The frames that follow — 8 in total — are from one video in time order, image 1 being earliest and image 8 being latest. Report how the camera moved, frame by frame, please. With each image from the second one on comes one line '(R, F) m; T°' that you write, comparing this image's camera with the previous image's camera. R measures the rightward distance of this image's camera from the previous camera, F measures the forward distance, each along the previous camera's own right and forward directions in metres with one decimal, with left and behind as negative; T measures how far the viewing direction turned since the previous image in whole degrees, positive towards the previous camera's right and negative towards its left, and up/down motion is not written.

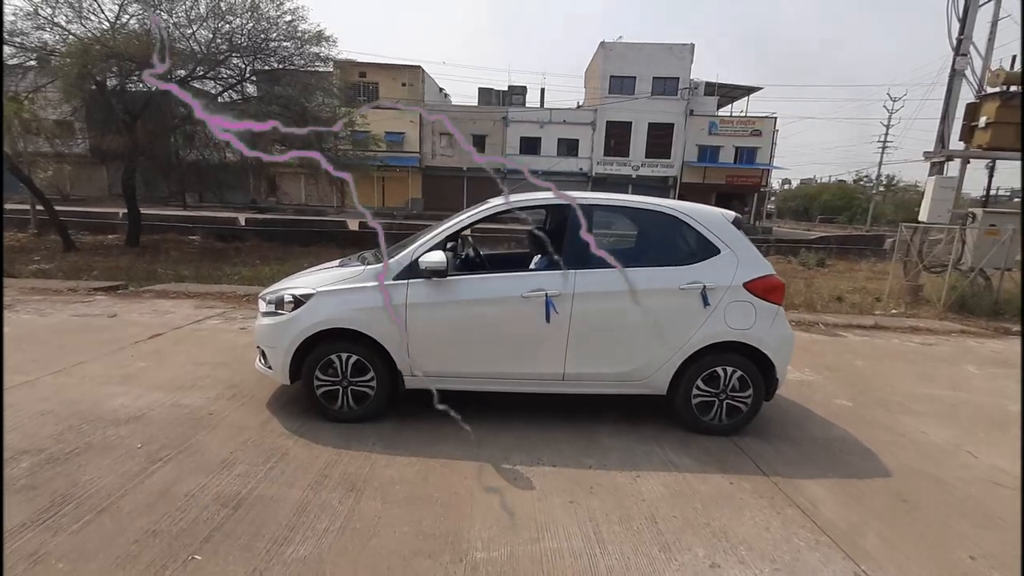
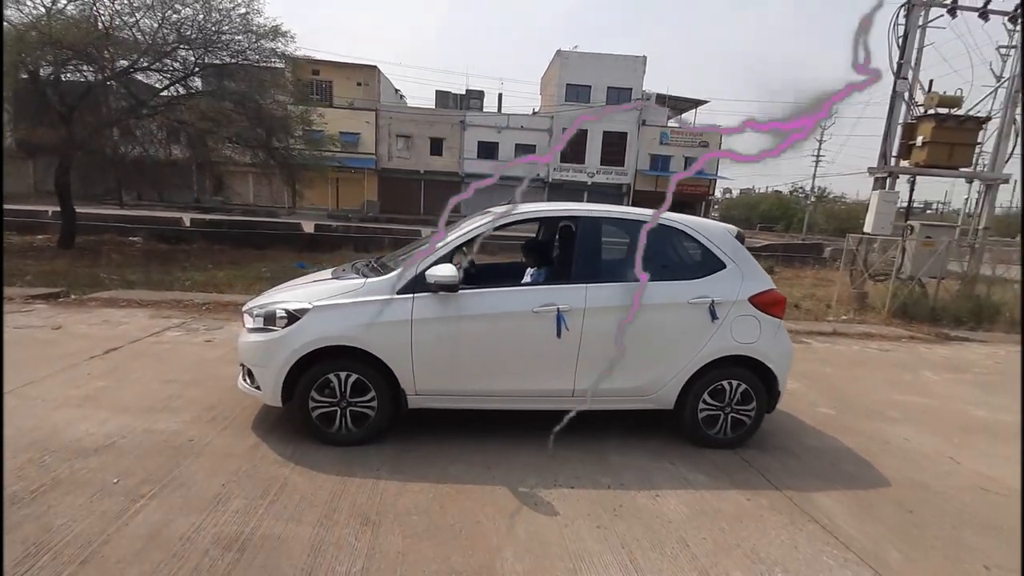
(-0.4, +0.1) m; +5°
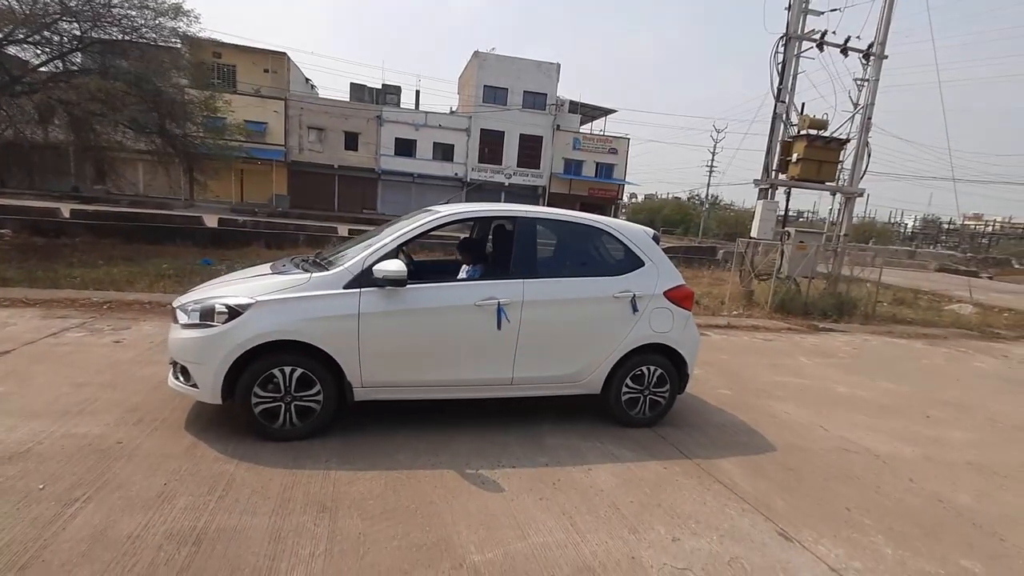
(-0.2, -0.2) m; +10°
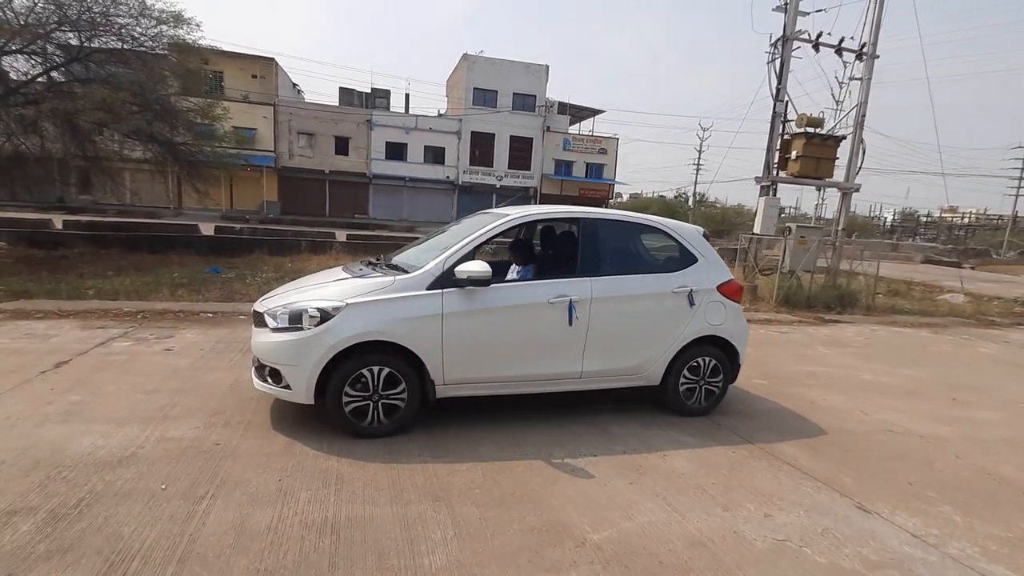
(-0.6, -0.2) m; +1°
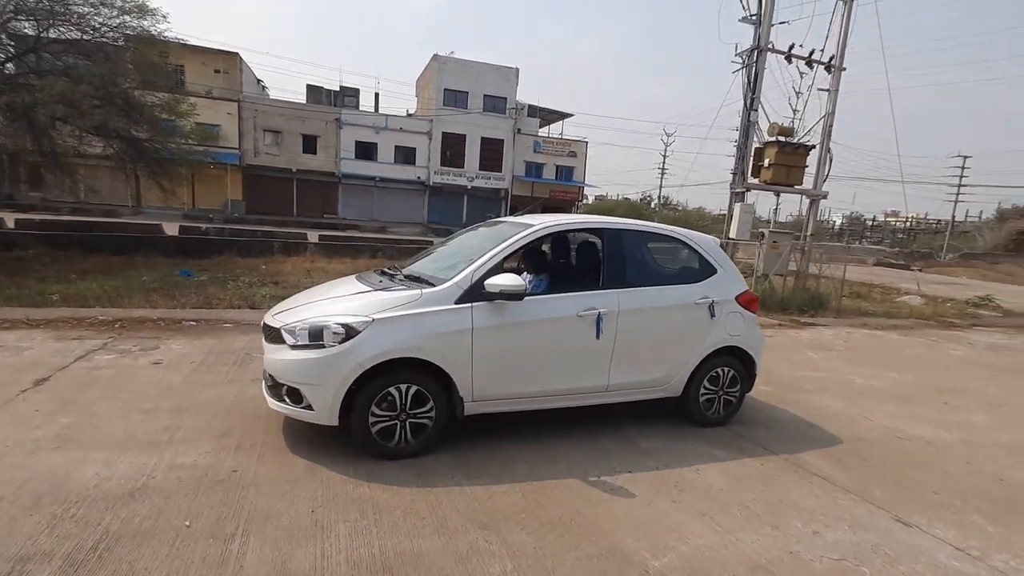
(-0.5, +0.1) m; +4°
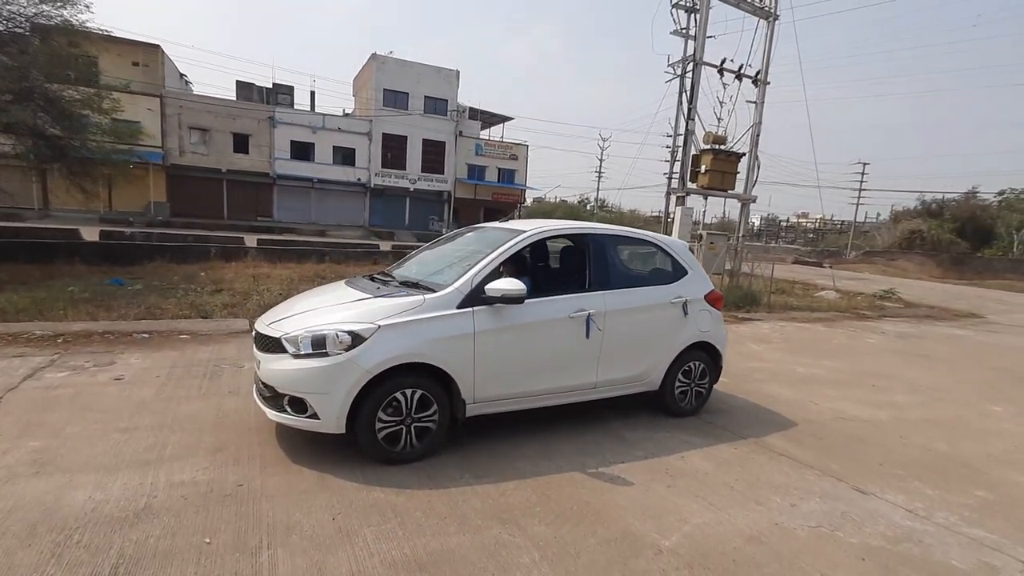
(-0.4, -0.1) m; +7°
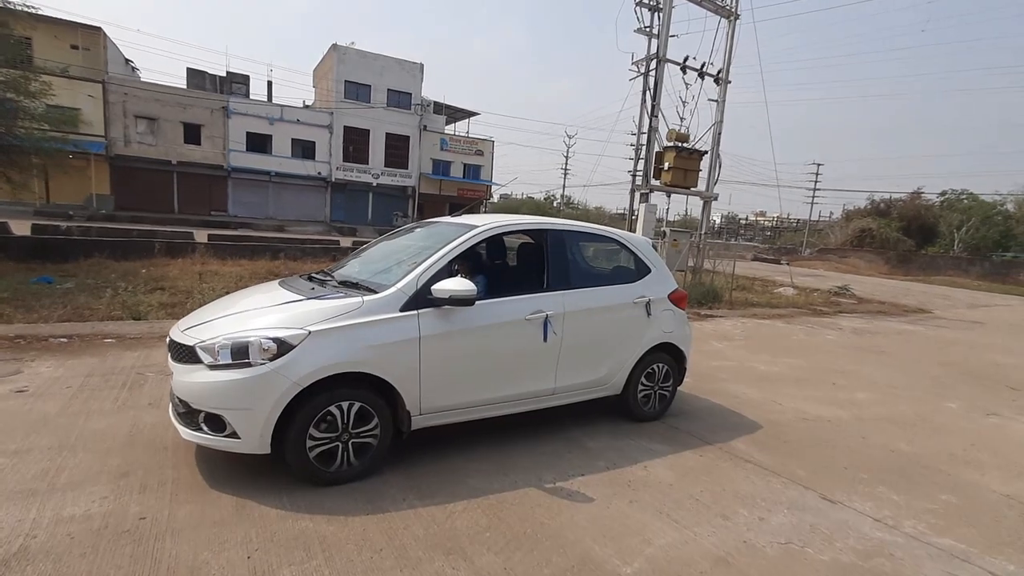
(+0.1, +0.3) m; +4°
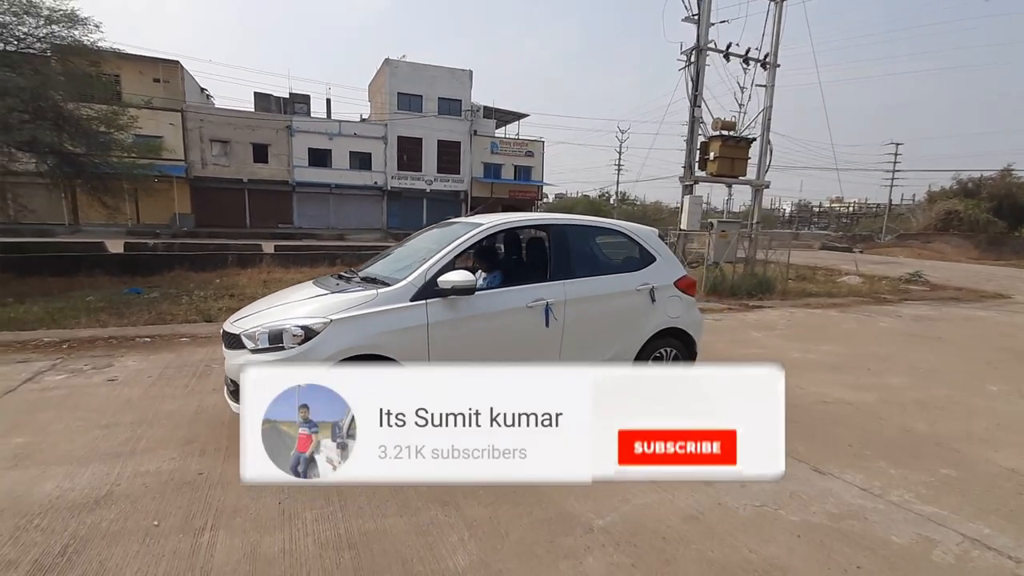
(+0.4, -0.3) m; -7°
